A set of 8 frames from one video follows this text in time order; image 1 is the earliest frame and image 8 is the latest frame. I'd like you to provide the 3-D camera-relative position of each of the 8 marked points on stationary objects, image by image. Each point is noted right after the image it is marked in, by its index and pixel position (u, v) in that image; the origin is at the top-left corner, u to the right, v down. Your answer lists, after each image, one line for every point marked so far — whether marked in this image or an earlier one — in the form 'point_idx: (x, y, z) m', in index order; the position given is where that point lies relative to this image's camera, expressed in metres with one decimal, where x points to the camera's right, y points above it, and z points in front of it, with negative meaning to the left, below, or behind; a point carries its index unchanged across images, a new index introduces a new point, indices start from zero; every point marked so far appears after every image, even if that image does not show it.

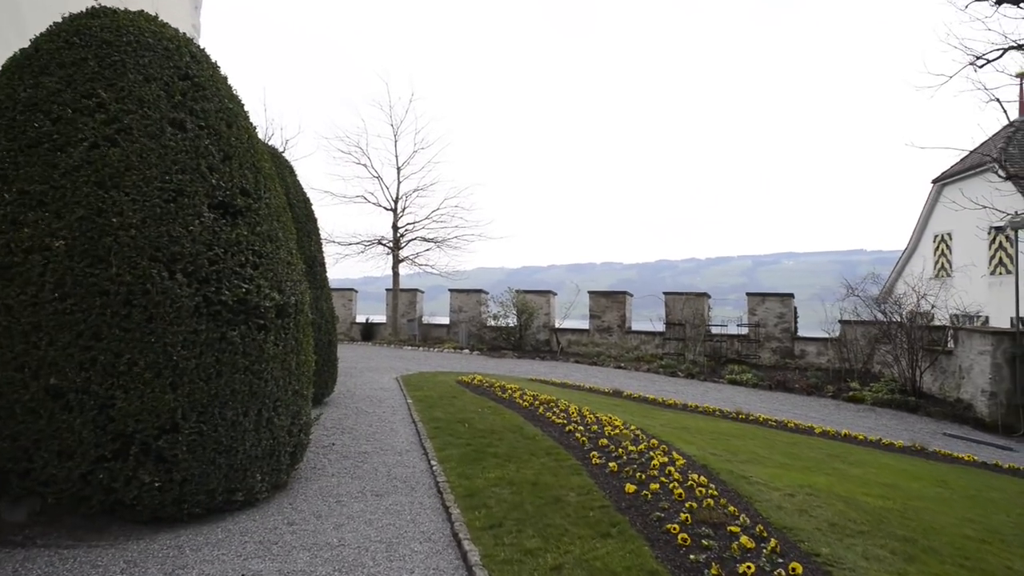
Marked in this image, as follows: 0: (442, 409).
0: (-0.8, -1.4, +8.0) m
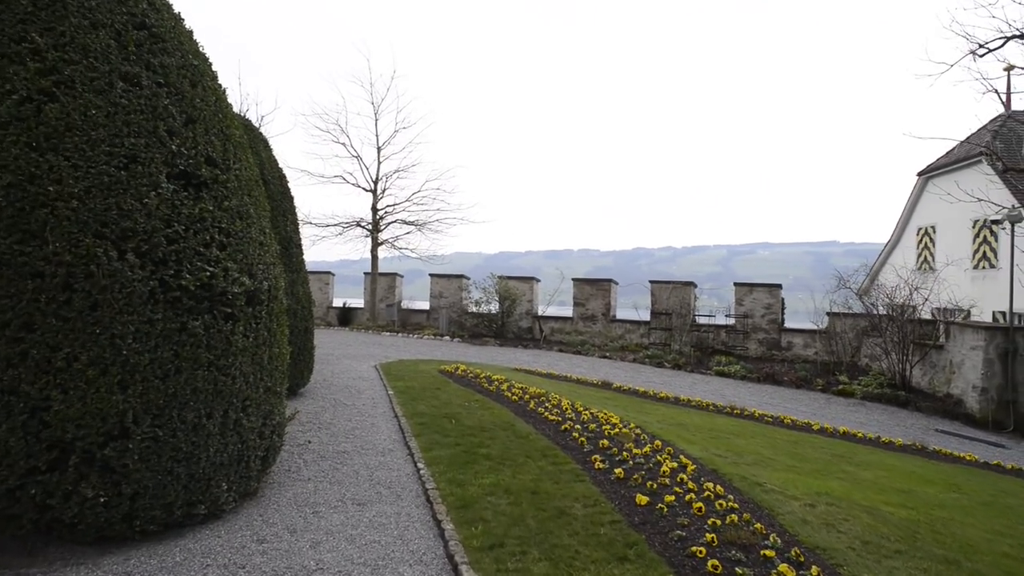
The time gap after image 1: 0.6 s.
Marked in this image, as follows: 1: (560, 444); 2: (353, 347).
0: (-1.0, -1.3, +7.5) m
1: (+0.4, -1.3, +5.5) m
2: (-3.5, -1.3, +15.0) m
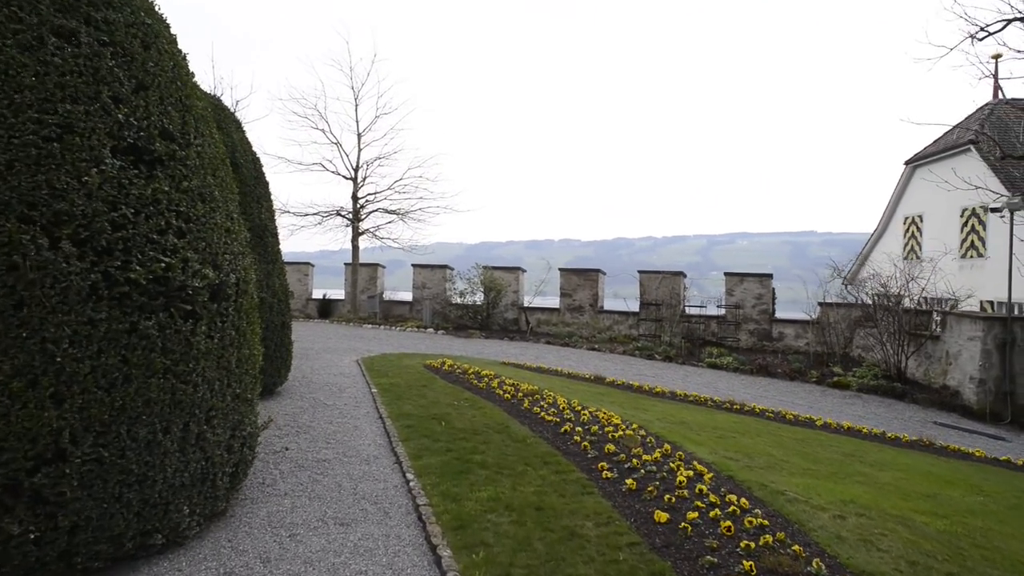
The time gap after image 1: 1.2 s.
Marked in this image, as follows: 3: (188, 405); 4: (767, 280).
0: (-1.0, -1.2, +7.0) m
1: (+0.4, -1.2, +5.1) m
2: (-3.8, -1.1, +14.4) m
3: (-1.5, -0.5, +3.1) m
4: (+6.0, +0.2, +15.9) m
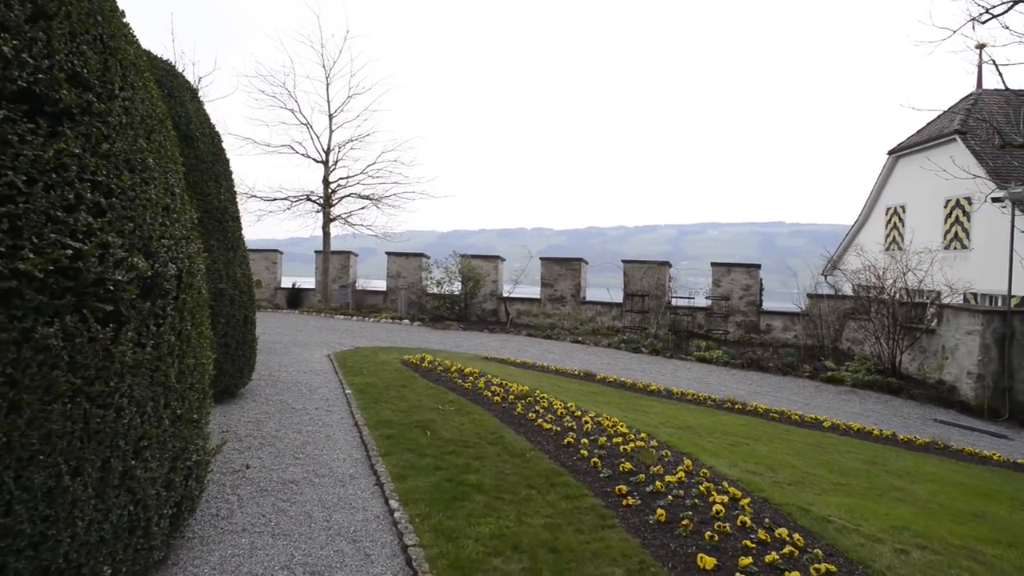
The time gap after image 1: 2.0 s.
0: (-1.1, -1.1, +6.3) m
1: (+0.4, -1.2, +4.4) m
2: (-4.2, -0.9, +13.6) m
3: (-1.4, -0.5, +2.4) m
4: (+5.5, +0.4, +15.4) m
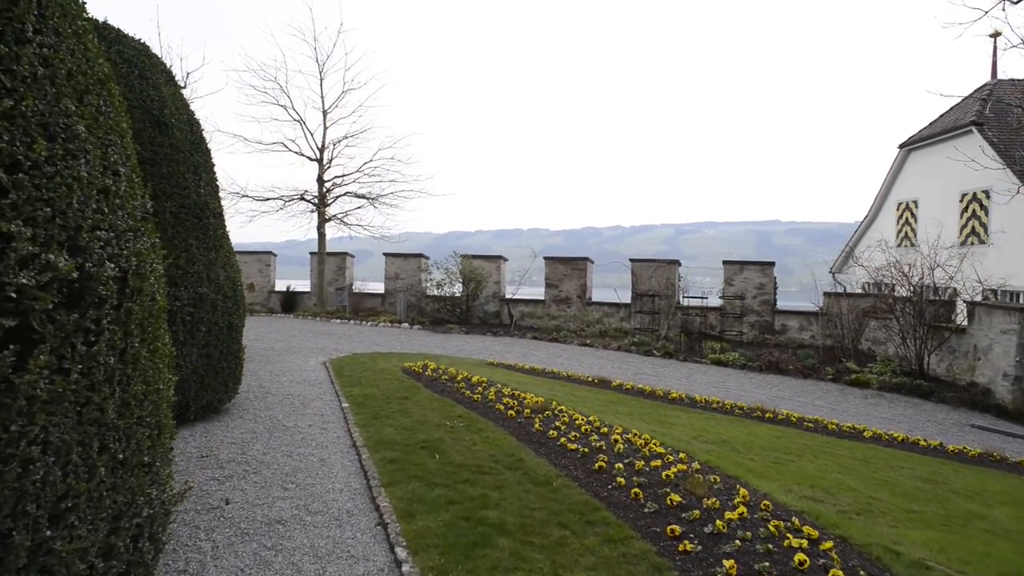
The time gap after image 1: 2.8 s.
0: (-1.0, -1.1, +5.6) m
1: (+0.5, -1.2, +3.7) m
2: (-4.1, -1.0, +12.9) m
3: (-1.3, -0.5, +1.7) m
4: (+5.6, +0.4, +14.8) m
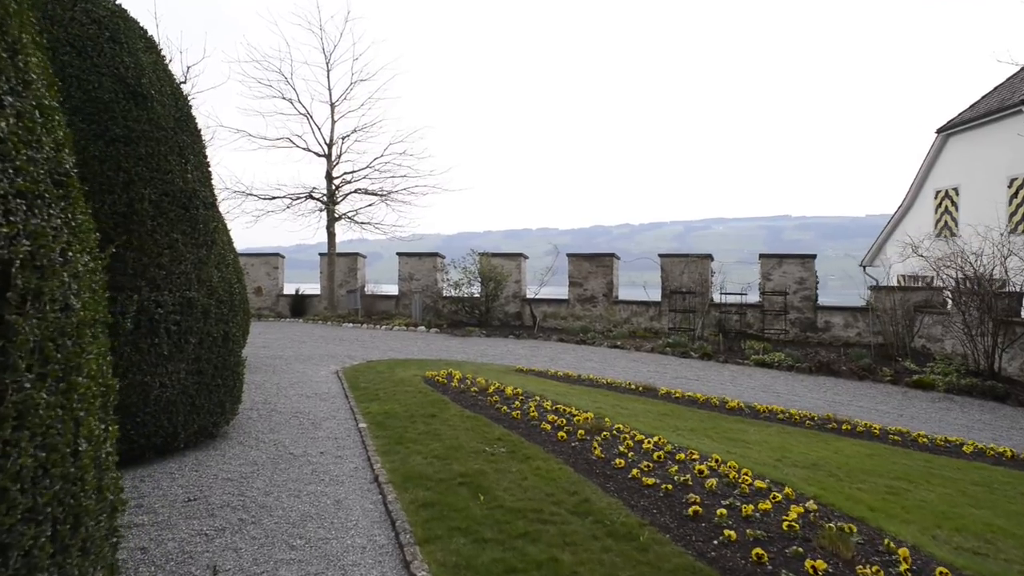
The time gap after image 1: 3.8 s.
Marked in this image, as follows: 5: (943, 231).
0: (-0.6, -1.1, +4.7) m
1: (+0.8, -1.1, +2.8) m
2: (-3.6, -1.0, +12.0) m
3: (-1.0, -0.5, +0.8) m
4: (+6.1, +0.5, +13.7) m
5: (+12.5, +1.7, +19.6) m
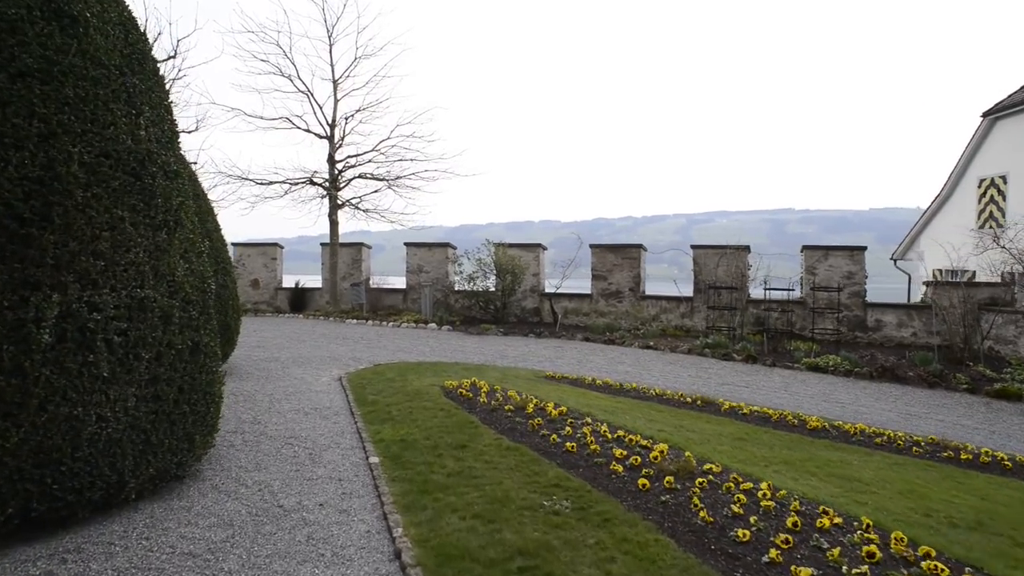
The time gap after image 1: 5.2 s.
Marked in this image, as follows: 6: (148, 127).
0: (-0.3, -1.1, +3.5) m
1: (+1.2, -1.2, +1.6) m
2: (-3.3, -0.9, +10.8) m
3: (-0.6, -0.6, -0.5) m
4: (+6.4, +0.6, +12.5) m
5: (+12.9, +1.8, +18.3) m
6: (-1.9, +0.9, +3.6) m
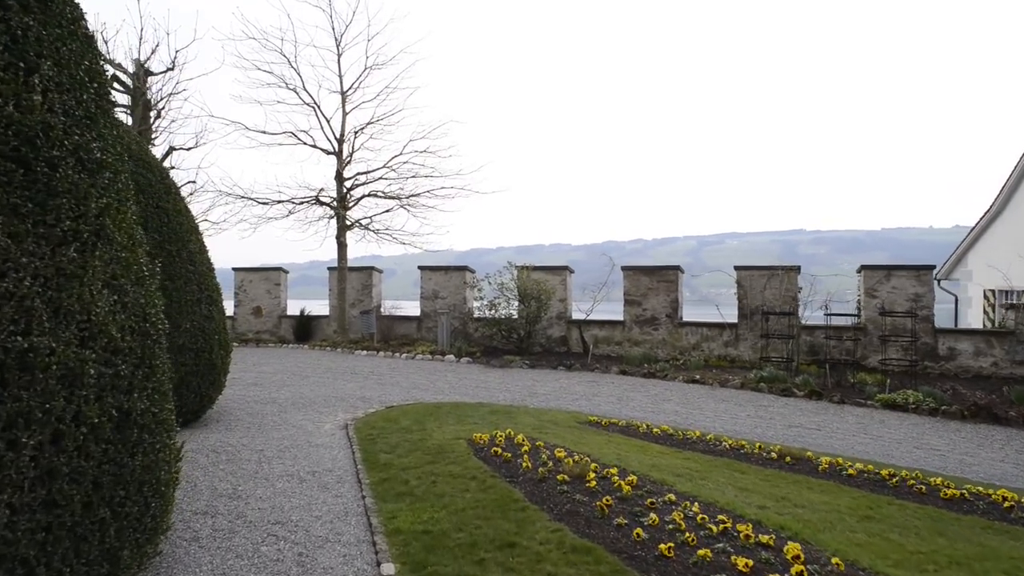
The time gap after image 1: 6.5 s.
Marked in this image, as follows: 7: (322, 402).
0: (0.0, -1.2, +2.2) m
1: (+1.5, -1.2, +0.2) m
2: (-2.8, -1.3, +9.5) m
3: (-0.4, -0.6, -1.7) m
4: (+6.9, +0.2, +11.1) m
5: (+13.4, +1.2, +16.9) m
6: (-1.6, +0.7, +2.4) m
7: (-2.3, -1.4, +8.1) m
